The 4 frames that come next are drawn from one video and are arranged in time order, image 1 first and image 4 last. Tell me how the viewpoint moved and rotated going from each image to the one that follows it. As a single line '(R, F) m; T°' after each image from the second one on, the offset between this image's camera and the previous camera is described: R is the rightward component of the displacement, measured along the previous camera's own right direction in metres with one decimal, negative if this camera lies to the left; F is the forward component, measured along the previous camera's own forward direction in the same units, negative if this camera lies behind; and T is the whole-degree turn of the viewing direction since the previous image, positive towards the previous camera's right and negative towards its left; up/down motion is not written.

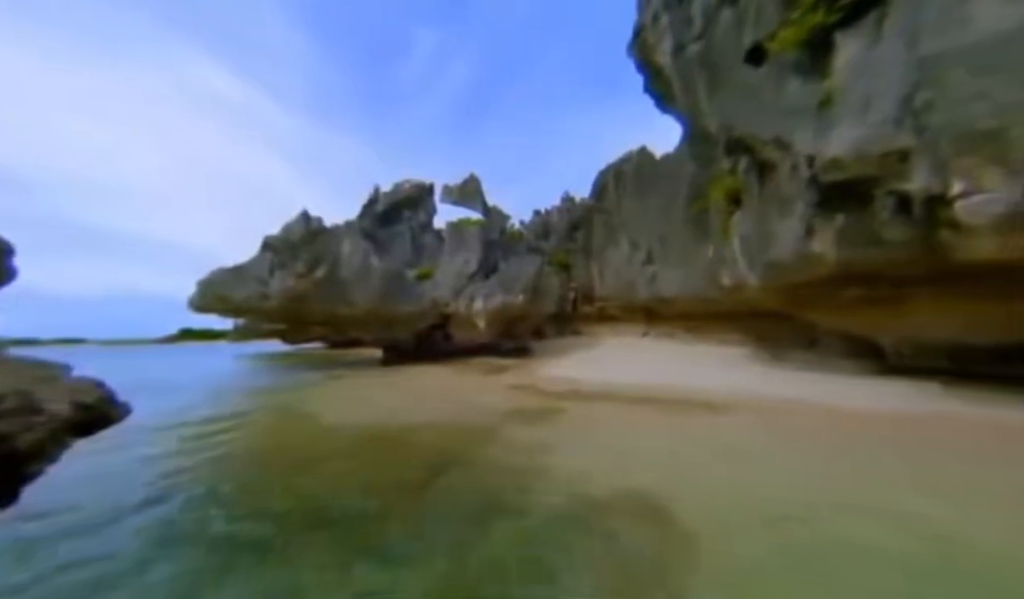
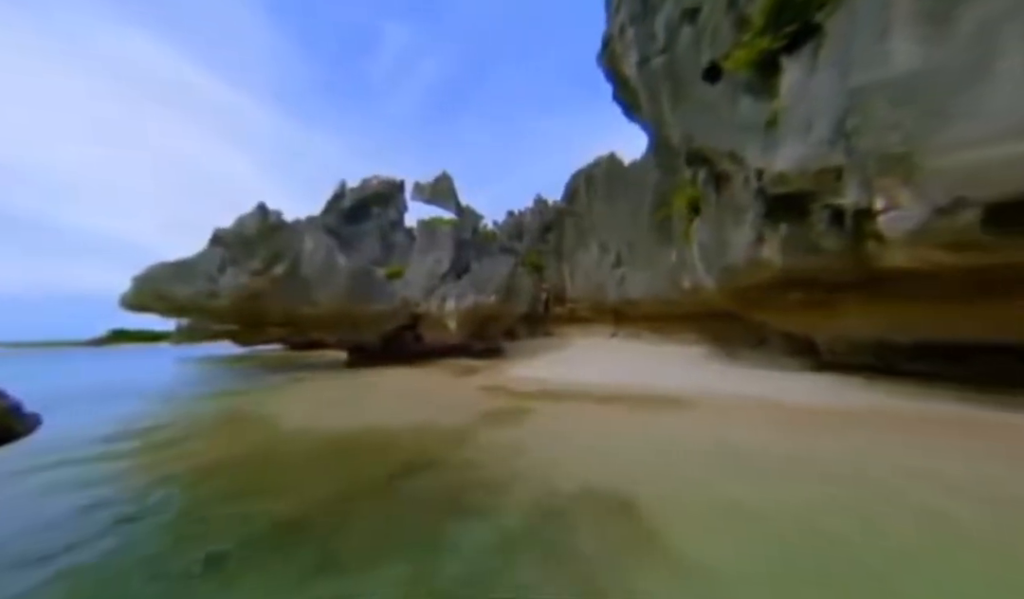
(-0.1, -0.1) m; +5°
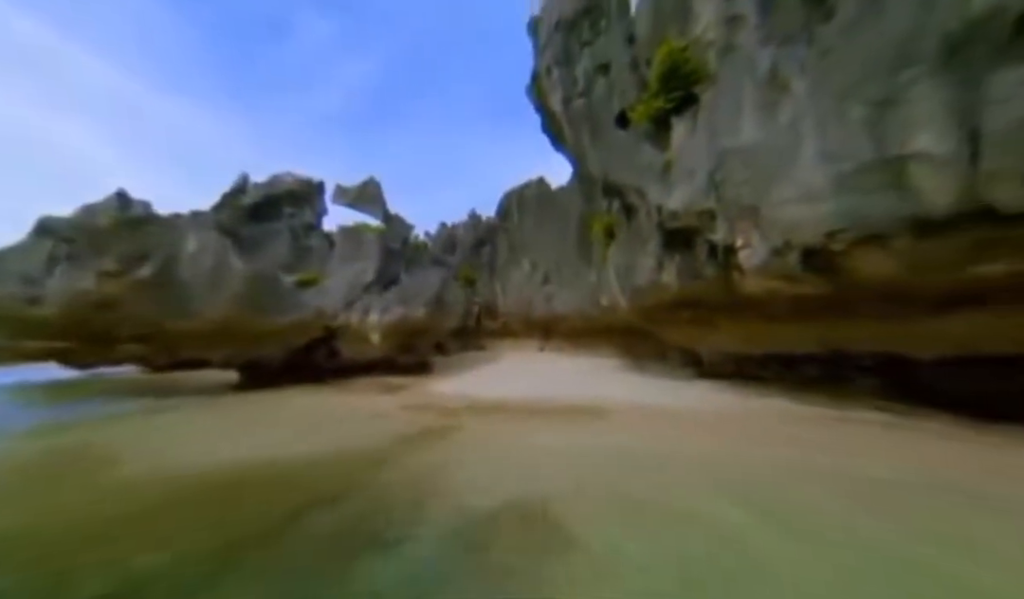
(-0.2, -0.2) m; +13°
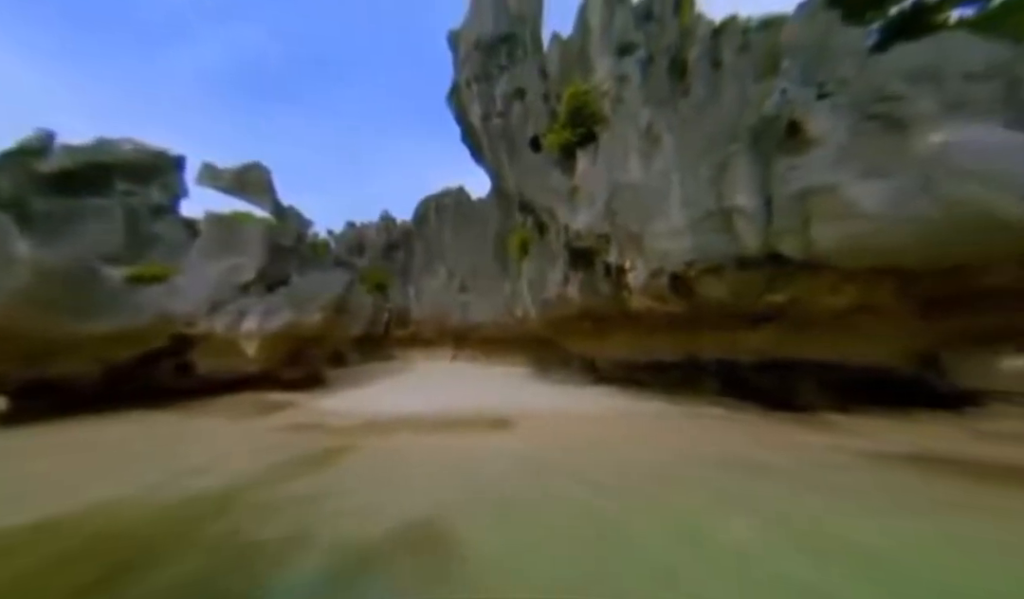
(0.0, -0.1) m; +14°
